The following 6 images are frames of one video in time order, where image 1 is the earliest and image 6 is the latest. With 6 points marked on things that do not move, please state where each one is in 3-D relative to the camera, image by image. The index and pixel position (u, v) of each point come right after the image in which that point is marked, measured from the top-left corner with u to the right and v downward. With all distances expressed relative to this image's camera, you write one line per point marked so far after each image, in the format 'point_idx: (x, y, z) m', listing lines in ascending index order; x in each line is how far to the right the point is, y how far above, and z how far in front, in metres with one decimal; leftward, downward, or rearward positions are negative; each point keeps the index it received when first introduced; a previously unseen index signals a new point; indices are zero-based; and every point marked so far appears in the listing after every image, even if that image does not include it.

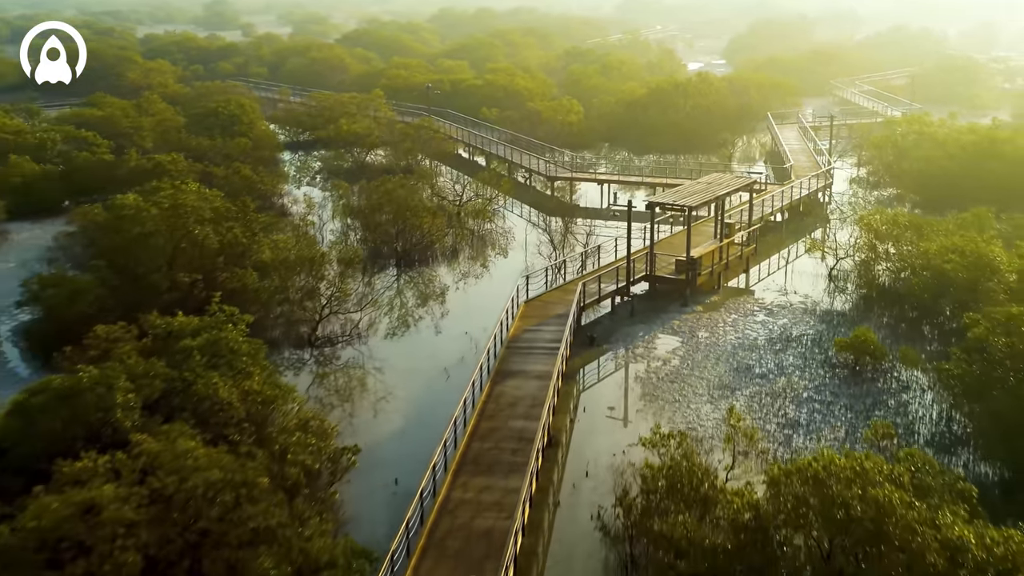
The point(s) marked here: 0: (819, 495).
0: (+3.0, -2.0, +7.9) m
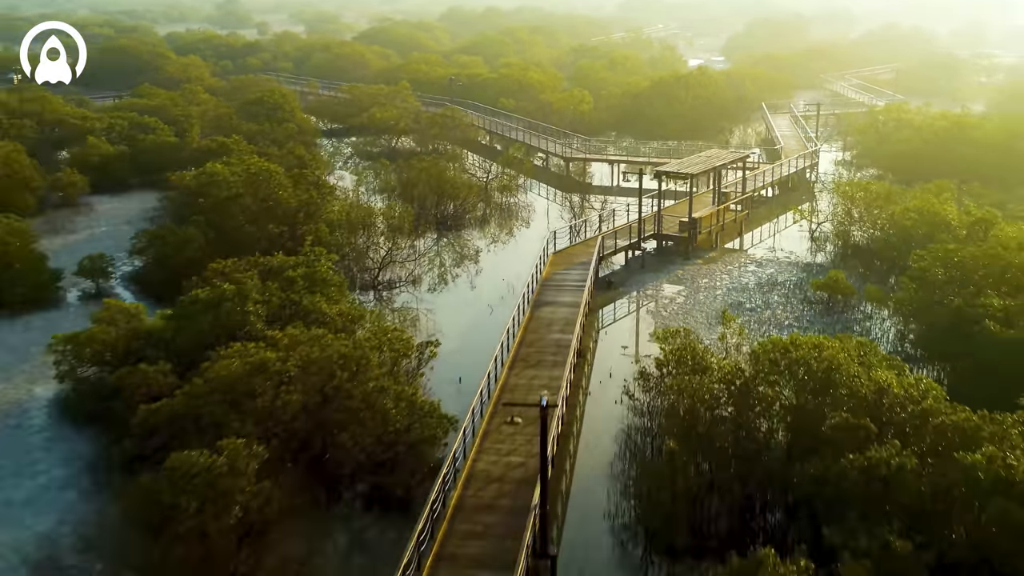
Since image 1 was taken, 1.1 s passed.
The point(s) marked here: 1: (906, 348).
0: (+3.7, -1.0, +10.9) m
1: (+7.5, -1.1, +15.5) m
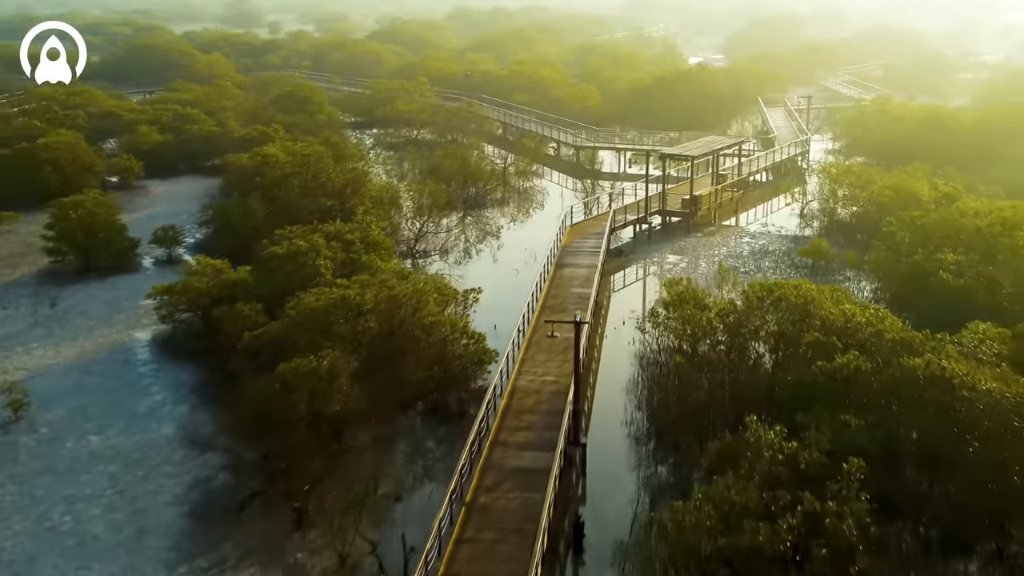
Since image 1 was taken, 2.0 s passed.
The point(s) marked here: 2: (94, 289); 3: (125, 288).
0: (+4.2, -0.2, +13.3) m
1: (+8.0, -0.3, +18.0) m
2: (-9.6, 0.0, +18.8) m
3: (-8.9, 0.0, +18.8) m
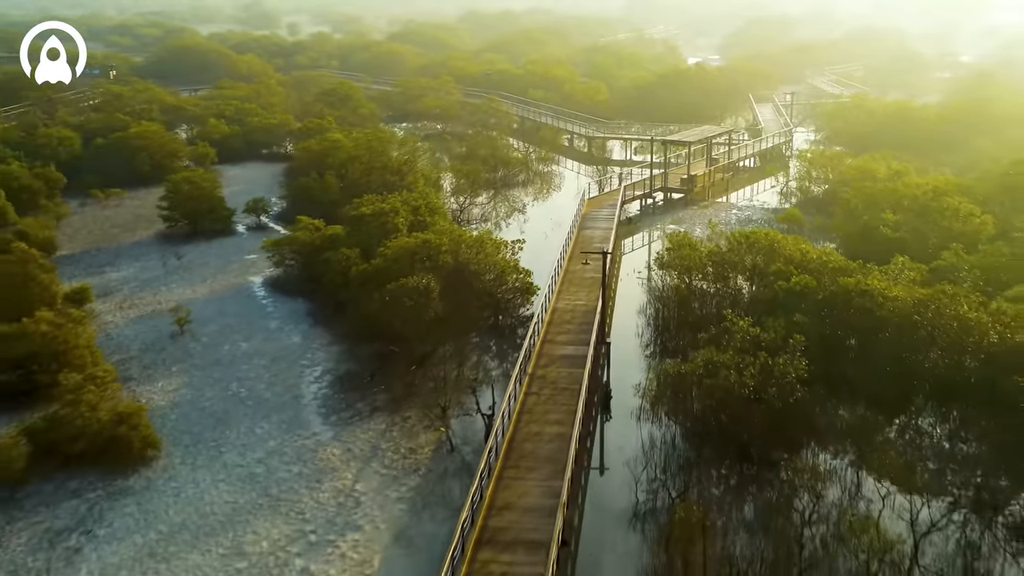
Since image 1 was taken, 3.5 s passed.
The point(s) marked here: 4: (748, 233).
0: (+5.1, +1.0, +17.7) m
1: (+8.9, +0.9, +22.4) m
2: (-8.7, +1.2, +23.1) m
3: (-8.0, +1.2, +23.2) m
4: (+5.2, +1.2, +18.0) m
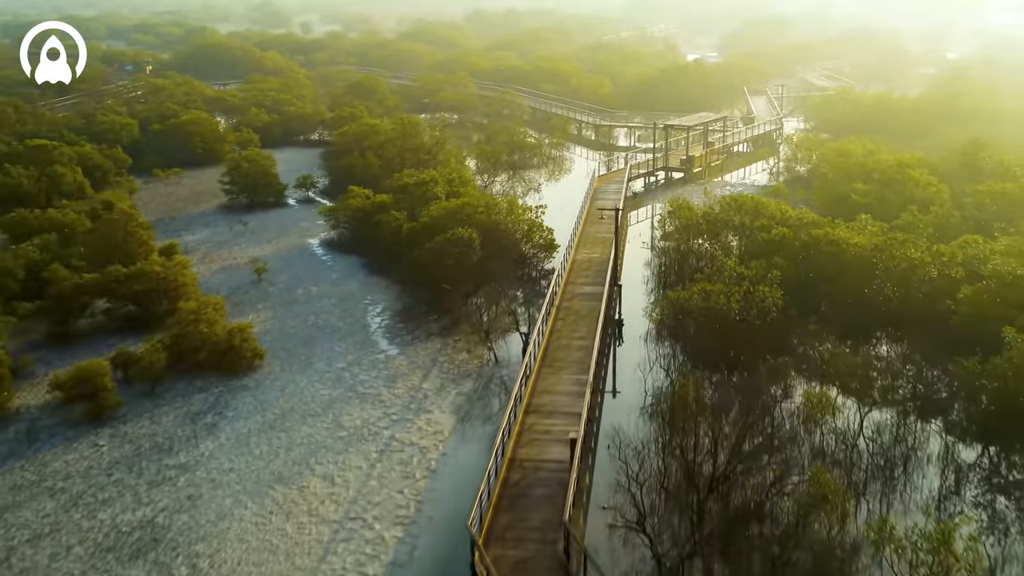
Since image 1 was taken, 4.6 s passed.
0: (+5.8, +2.2, +21.0) m
1: (+9.6, +2.0, +25.6) m
2: (-8.0, +2.3, +26.4) m
3: (-7.3, +2.4, +26.5) m
4: (+5.9, +2.4, +21.3) m
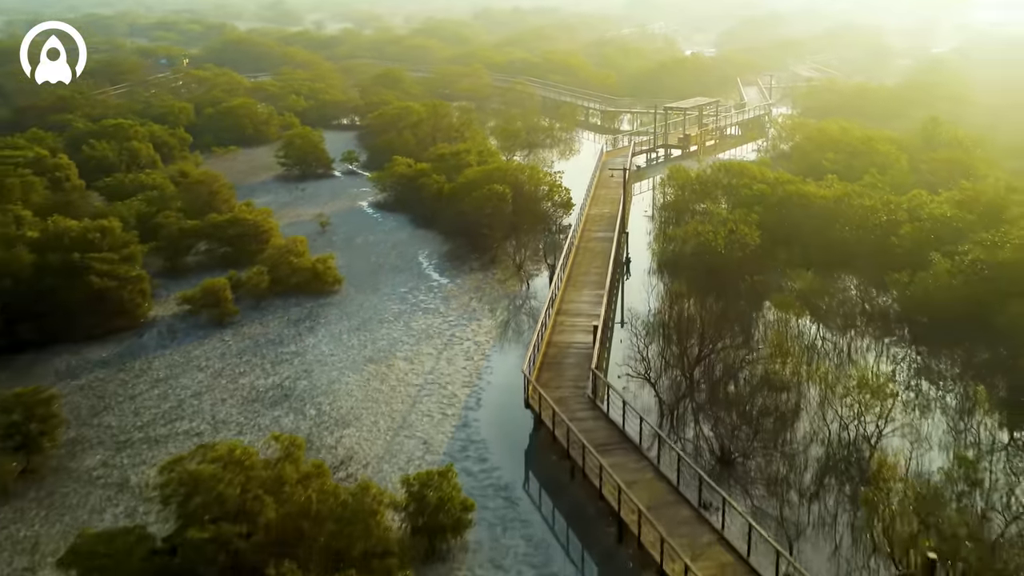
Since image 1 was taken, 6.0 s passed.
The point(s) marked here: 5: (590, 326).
0: (+6.5, +3.7, +25.0) m
1: (+10.3, +3.5, +29.6) m
2: (-7.3, +3.8, +30.4) m
3: (-6.6, +3.9, +30.4) m
4: (+6.6, +3.9, +25.3) m
5: (+1.6, -0.8, +16.8) m
